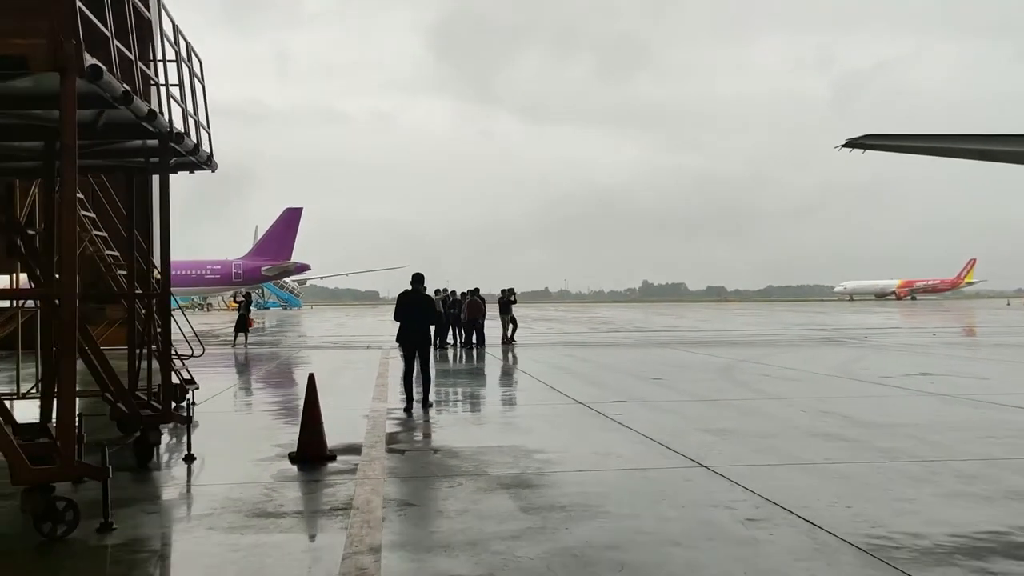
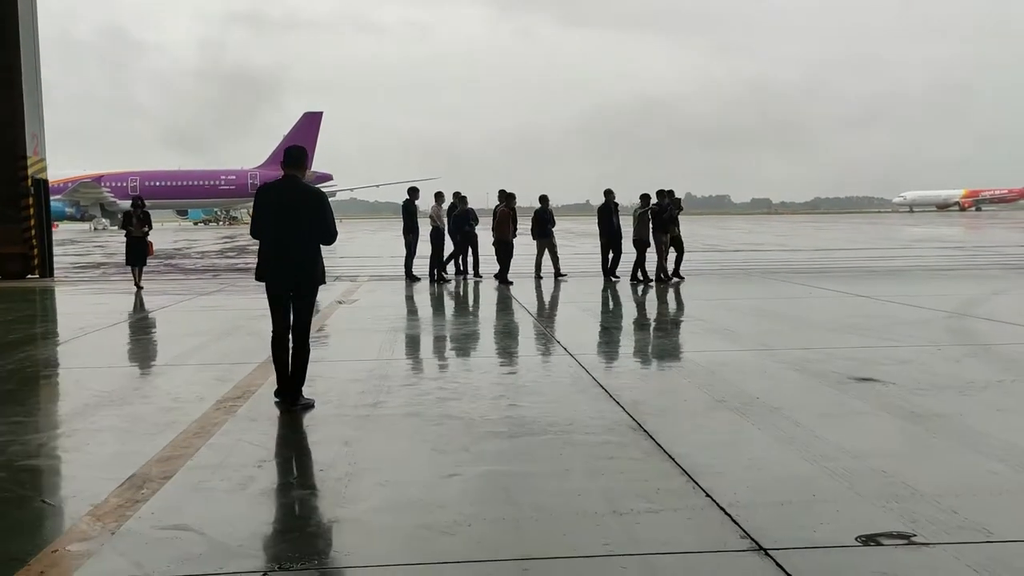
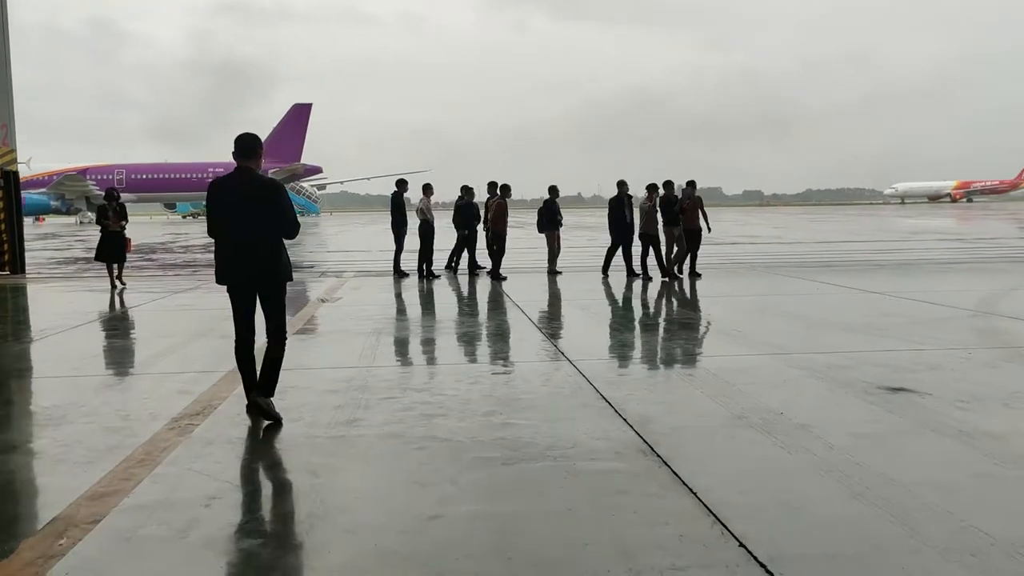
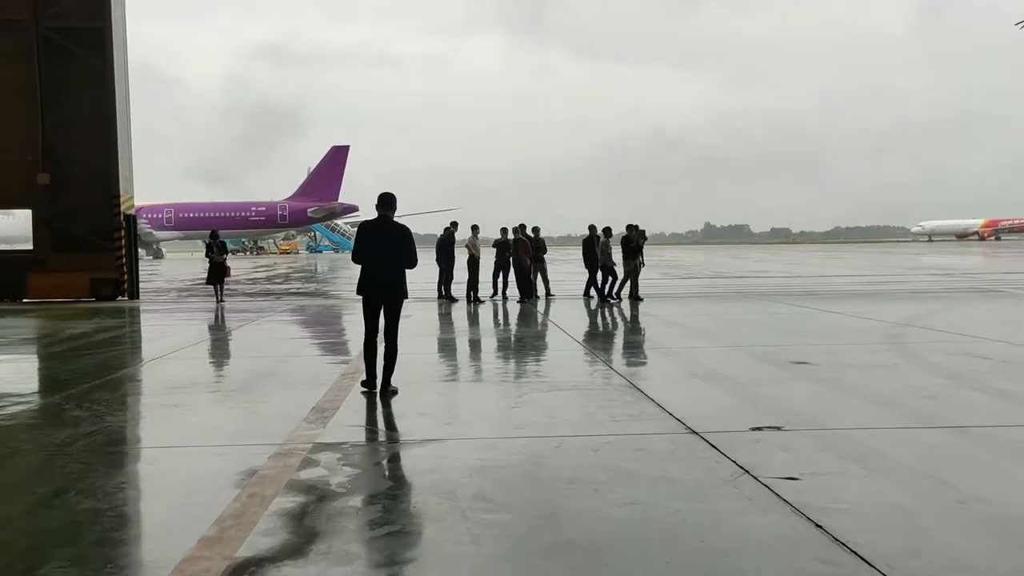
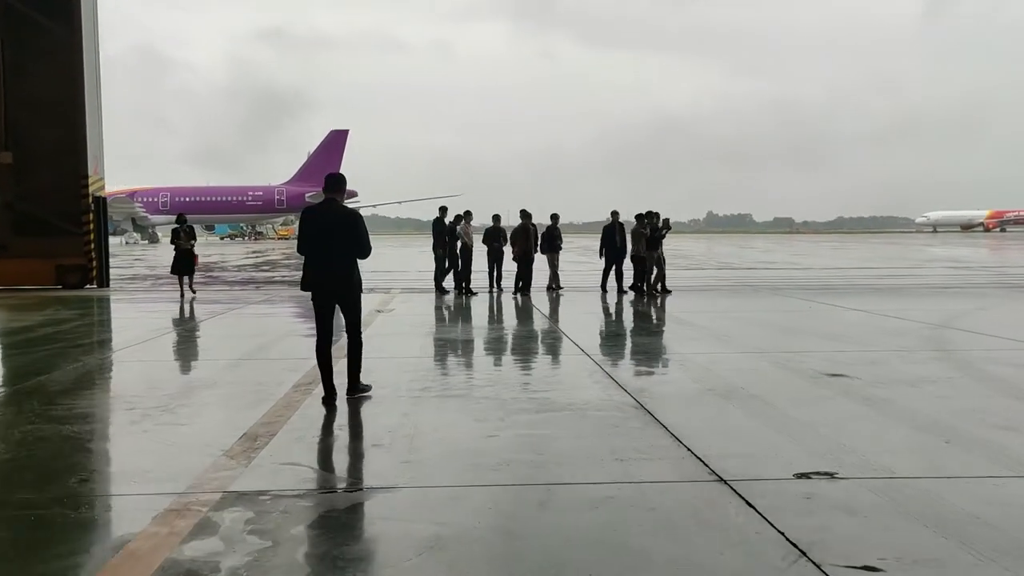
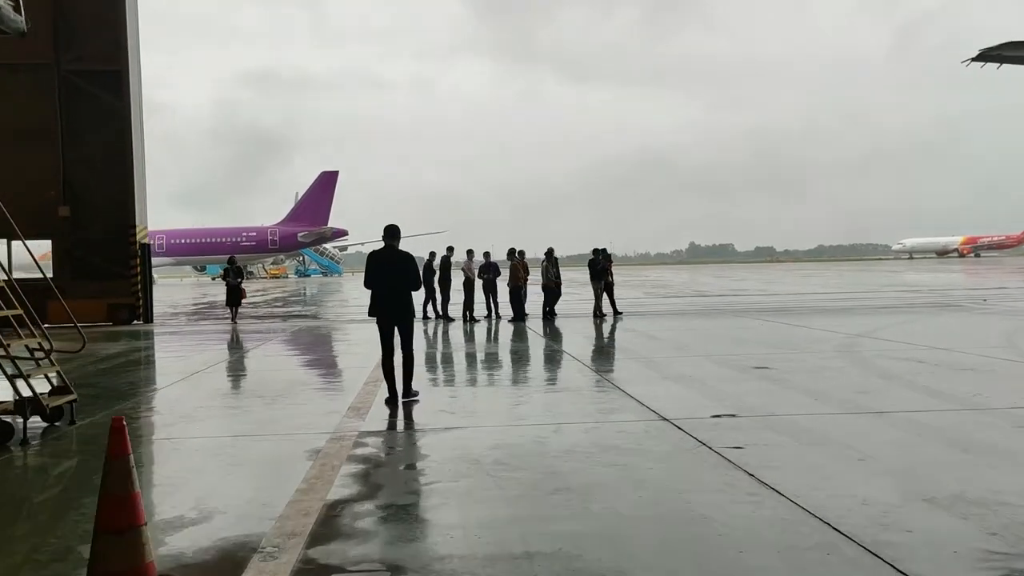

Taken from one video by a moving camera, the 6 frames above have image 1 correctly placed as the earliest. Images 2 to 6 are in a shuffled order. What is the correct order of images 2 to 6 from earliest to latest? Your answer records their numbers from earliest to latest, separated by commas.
6, 4, 5, 2, 3
